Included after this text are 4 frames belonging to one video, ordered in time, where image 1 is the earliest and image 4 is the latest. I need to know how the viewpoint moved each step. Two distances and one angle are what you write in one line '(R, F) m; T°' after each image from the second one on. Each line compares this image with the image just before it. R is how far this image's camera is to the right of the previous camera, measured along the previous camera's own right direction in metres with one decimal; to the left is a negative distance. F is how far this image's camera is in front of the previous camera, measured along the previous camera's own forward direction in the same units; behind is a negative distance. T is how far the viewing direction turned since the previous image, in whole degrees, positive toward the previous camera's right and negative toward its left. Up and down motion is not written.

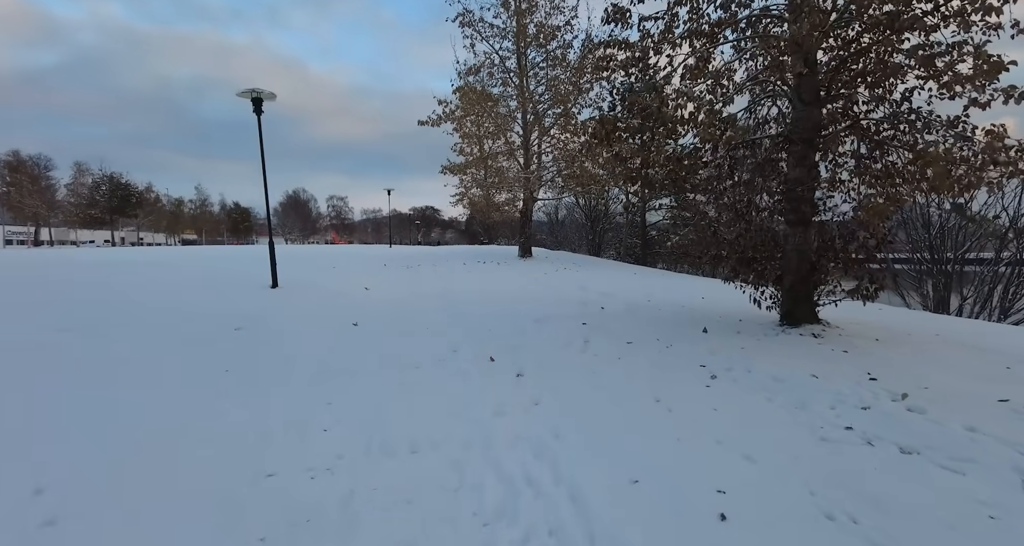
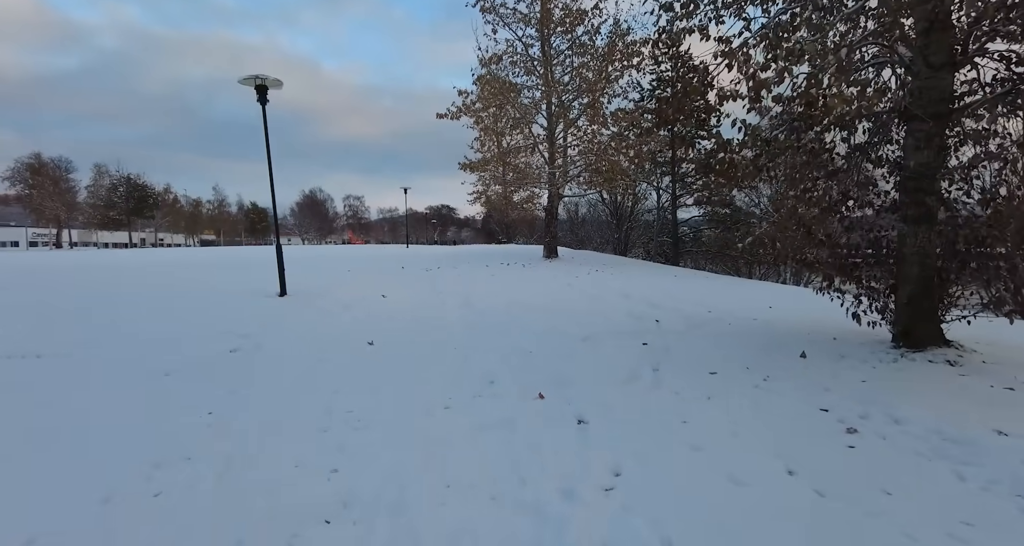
(-0.4, +1.1) m; -2°
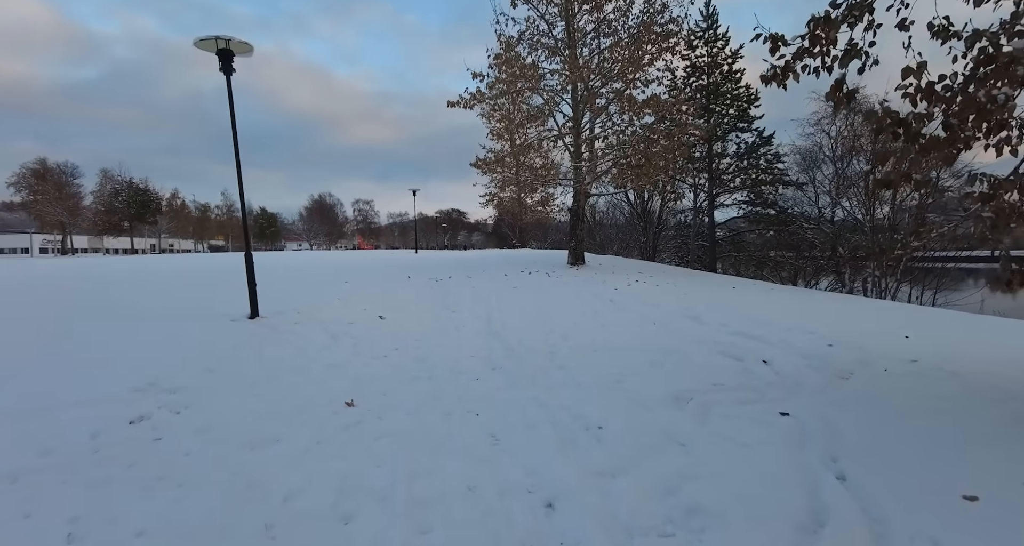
(-0.4, +2.1) m; -1°
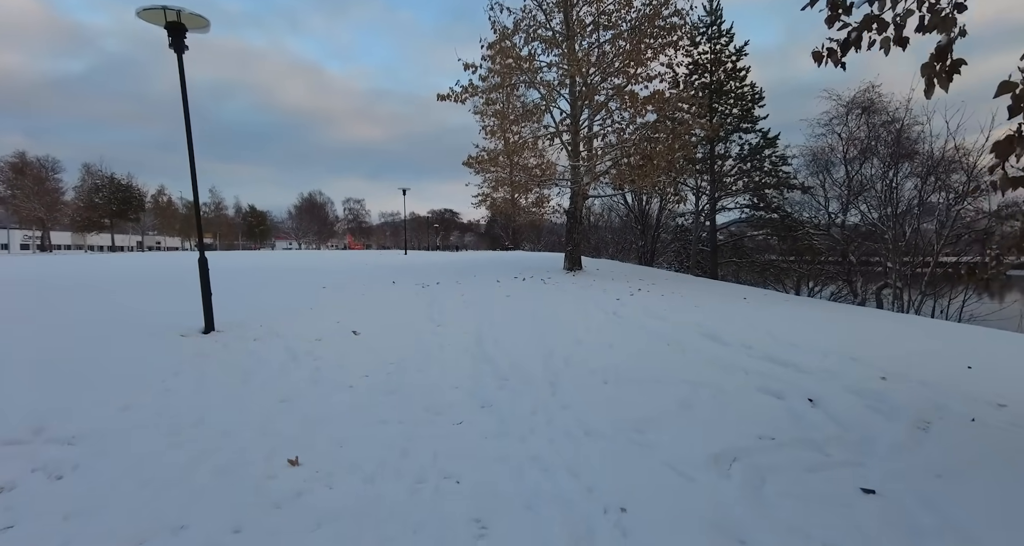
(0.0, +0.9) m; +1°
